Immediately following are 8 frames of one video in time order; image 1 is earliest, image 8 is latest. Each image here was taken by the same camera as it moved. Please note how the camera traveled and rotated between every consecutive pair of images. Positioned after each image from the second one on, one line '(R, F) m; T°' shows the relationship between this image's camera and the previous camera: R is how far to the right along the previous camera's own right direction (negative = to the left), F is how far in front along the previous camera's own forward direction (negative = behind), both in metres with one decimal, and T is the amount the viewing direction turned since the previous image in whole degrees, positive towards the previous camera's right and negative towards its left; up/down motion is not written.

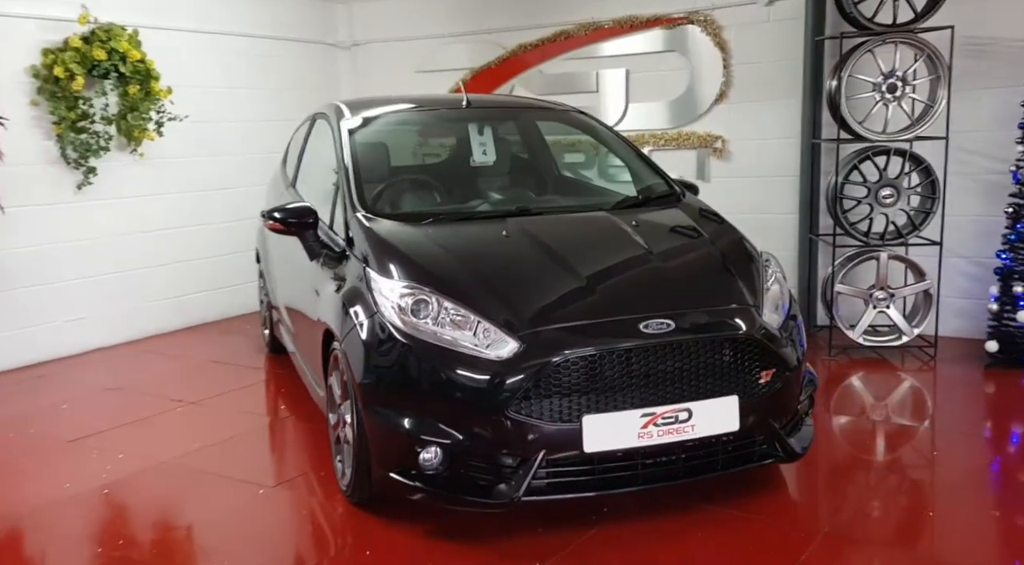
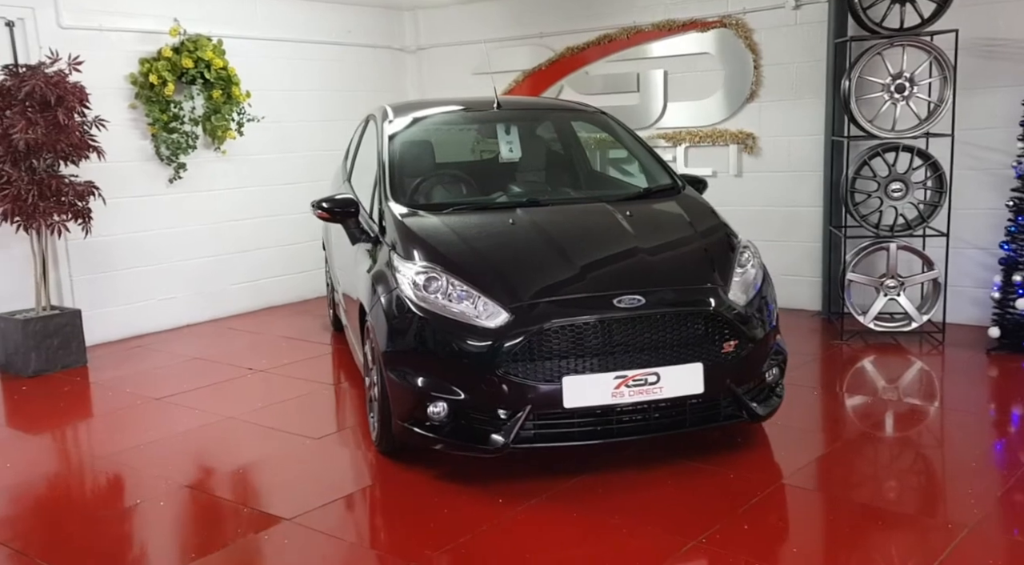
(+0.3, -0.4) m; -6°
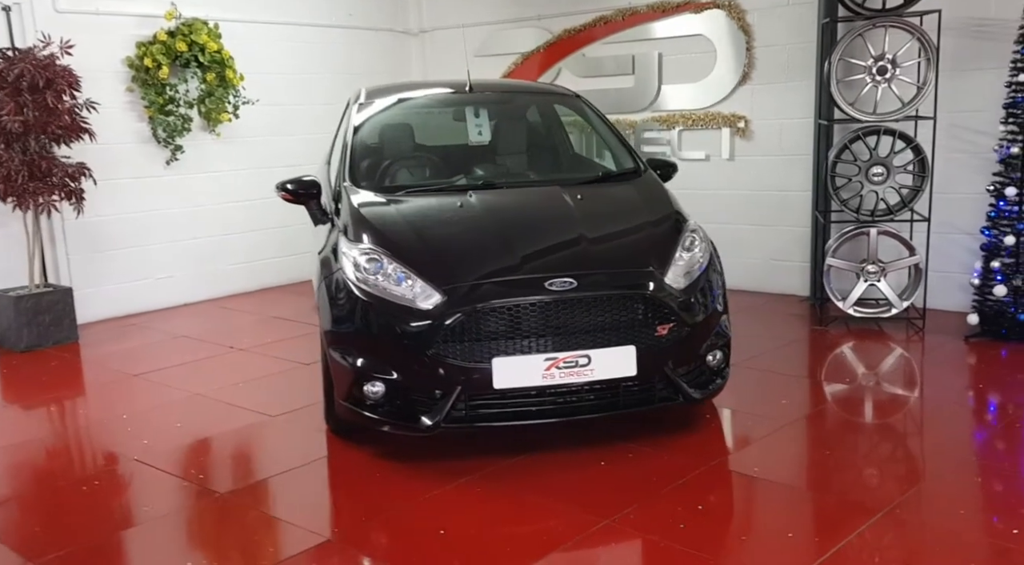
(+0.3, 0.0) m; -3°
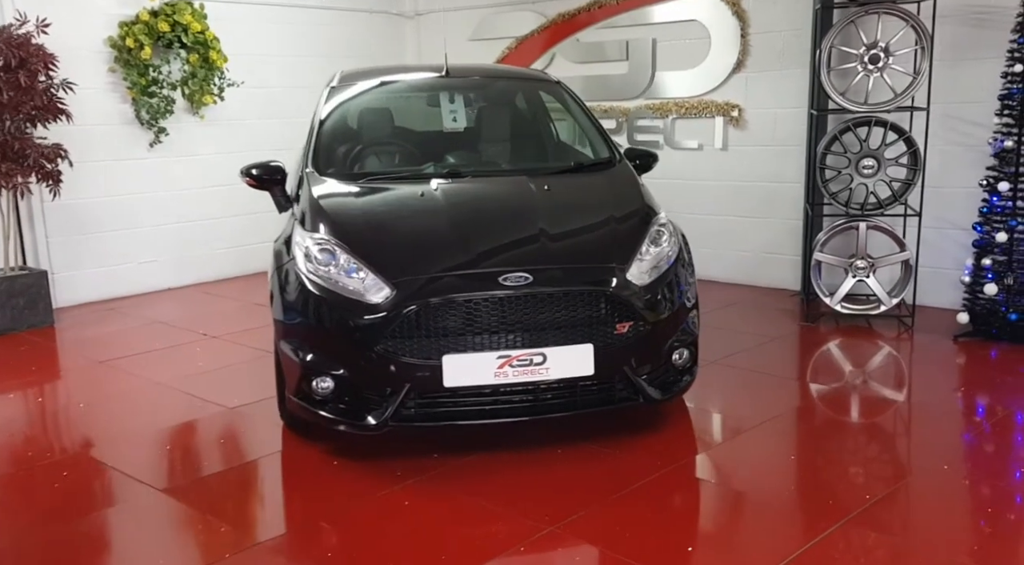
(+0.2, +0.1) m; -1°
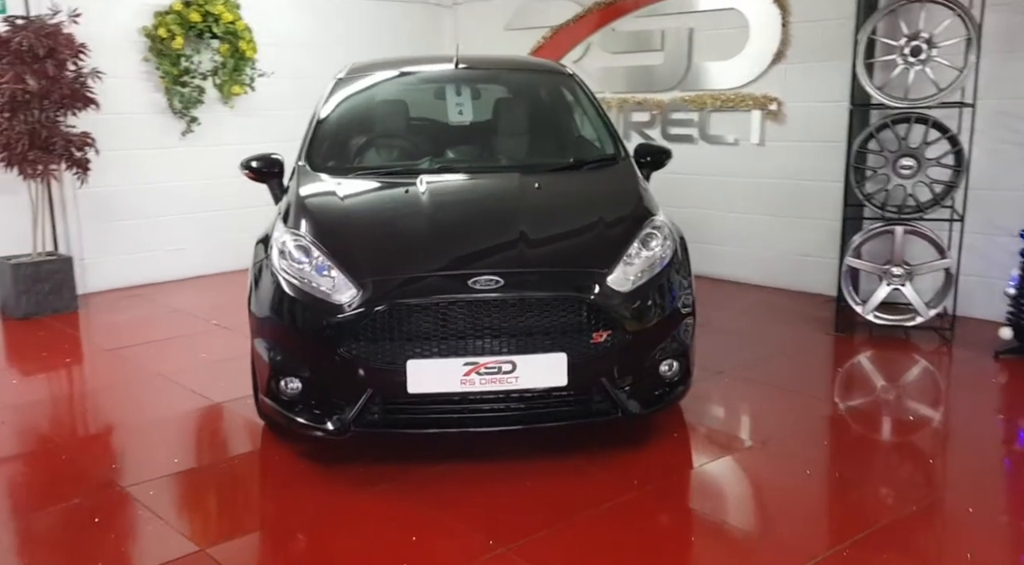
(+0.3, +0.1) m; -5°
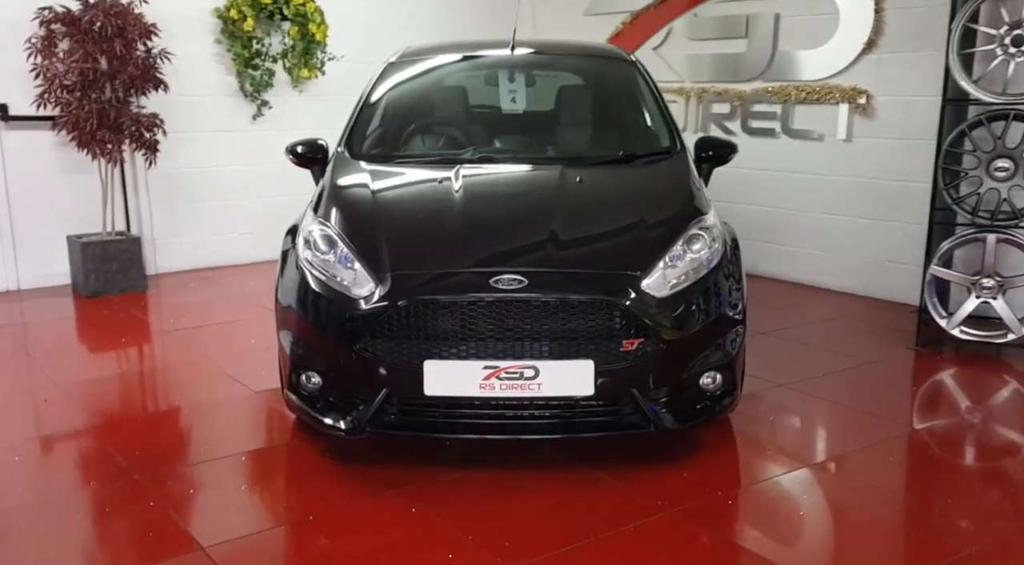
(+0.2, +0.2) m; -6°
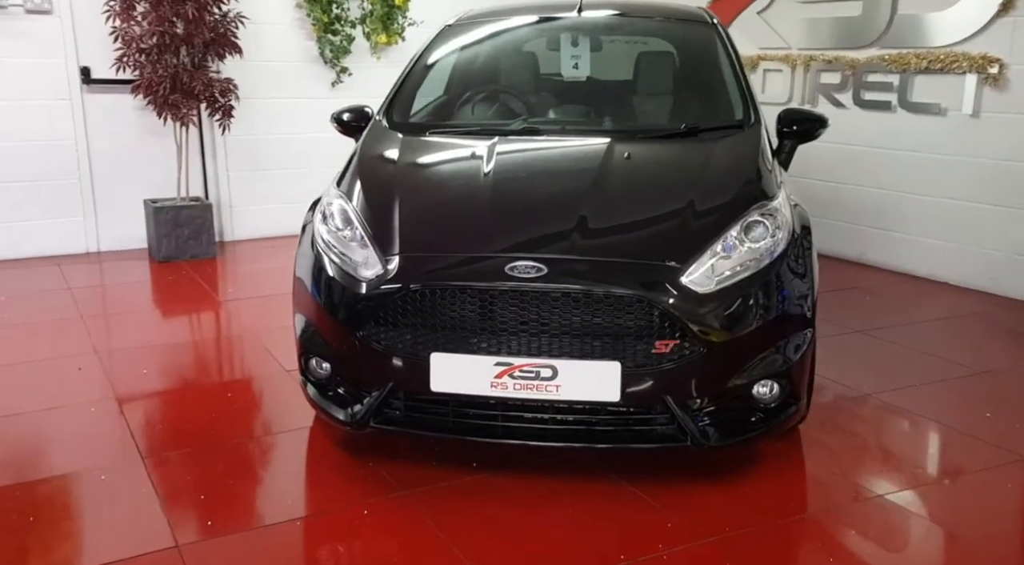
(+0.2, +0.3) m; -8°
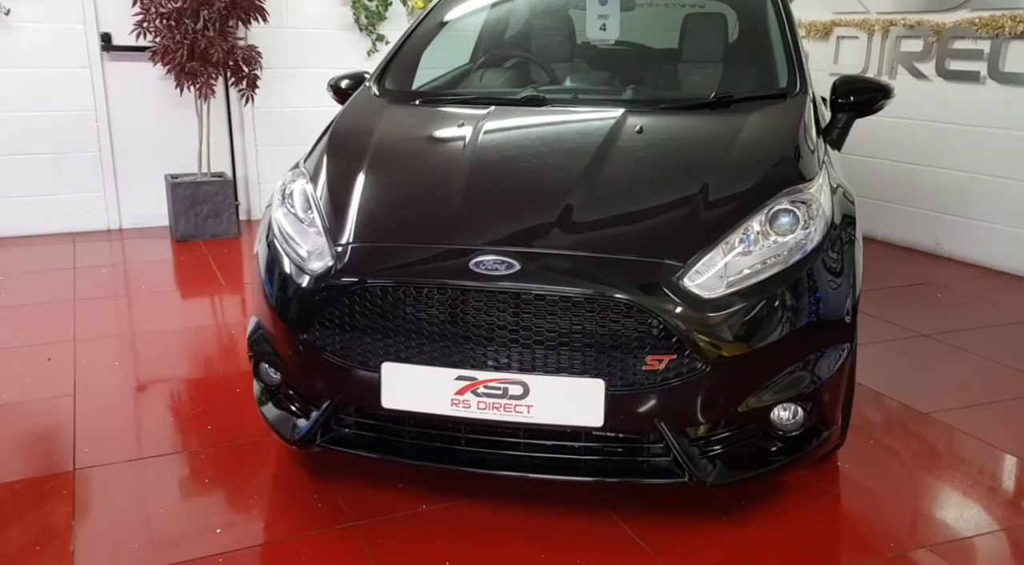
(+0.2, +0.4) m; -5°
